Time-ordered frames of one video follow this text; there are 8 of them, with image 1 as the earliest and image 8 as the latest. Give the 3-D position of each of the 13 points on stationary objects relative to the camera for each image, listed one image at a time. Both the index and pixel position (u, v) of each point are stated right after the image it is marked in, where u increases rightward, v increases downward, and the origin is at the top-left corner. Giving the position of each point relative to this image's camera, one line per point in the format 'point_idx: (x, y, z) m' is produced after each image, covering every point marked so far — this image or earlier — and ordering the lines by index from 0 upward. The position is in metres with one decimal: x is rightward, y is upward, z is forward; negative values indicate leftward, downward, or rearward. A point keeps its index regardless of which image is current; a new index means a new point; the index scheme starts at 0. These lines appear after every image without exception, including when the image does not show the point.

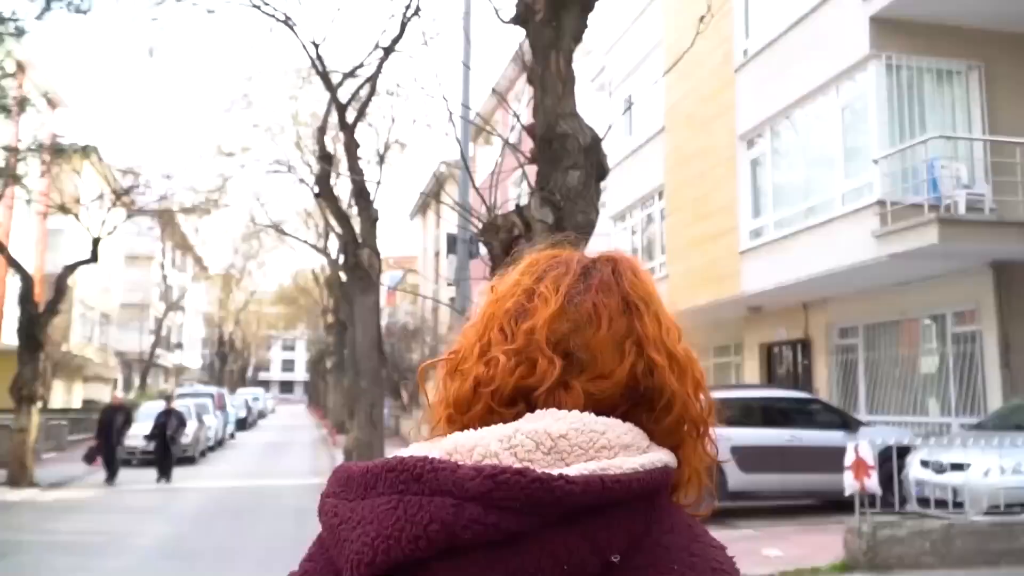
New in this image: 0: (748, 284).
0: (+4.1, +0.1, +15.7) m
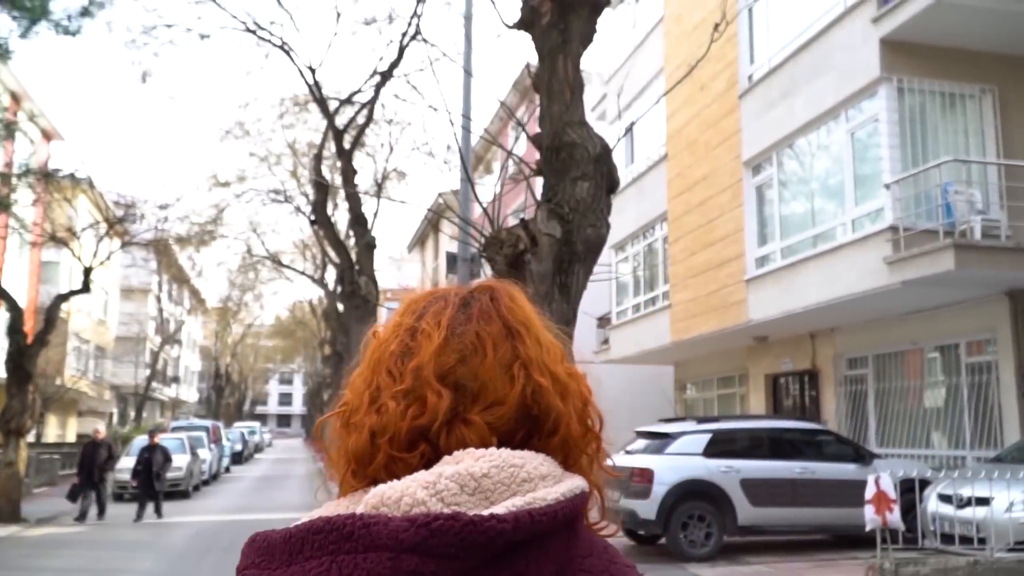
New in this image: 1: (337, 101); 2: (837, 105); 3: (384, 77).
0: (+4.1, -0.4, +15.4) m
1: (-3.3, +3.5, +17.2) m
2: (+4.8, +2.7, +13.2) m
3: (-2.4, +4.0, +17.1) m
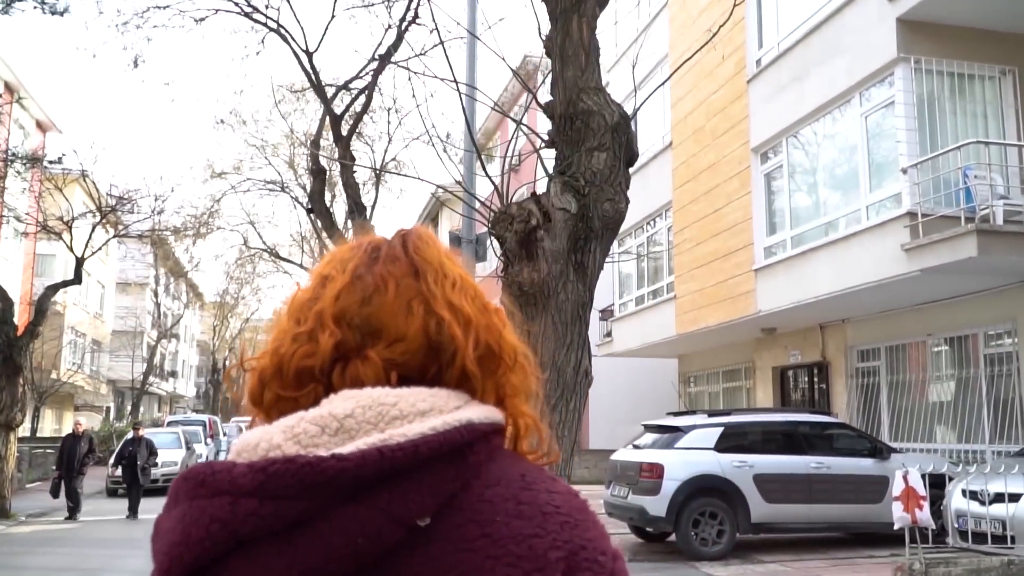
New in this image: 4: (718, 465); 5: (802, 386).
0: (+4.1, -0.3, +14.9) m
1: (-3.3, +3.7, +16.8) m
2: (+4.8, +2.9, +12.8) m
3: (-2.4, +4.2, +16.6) m
4: (+2.4, -2.0, +10.4) m
5: (+5.4, -1.8, +16.8) m
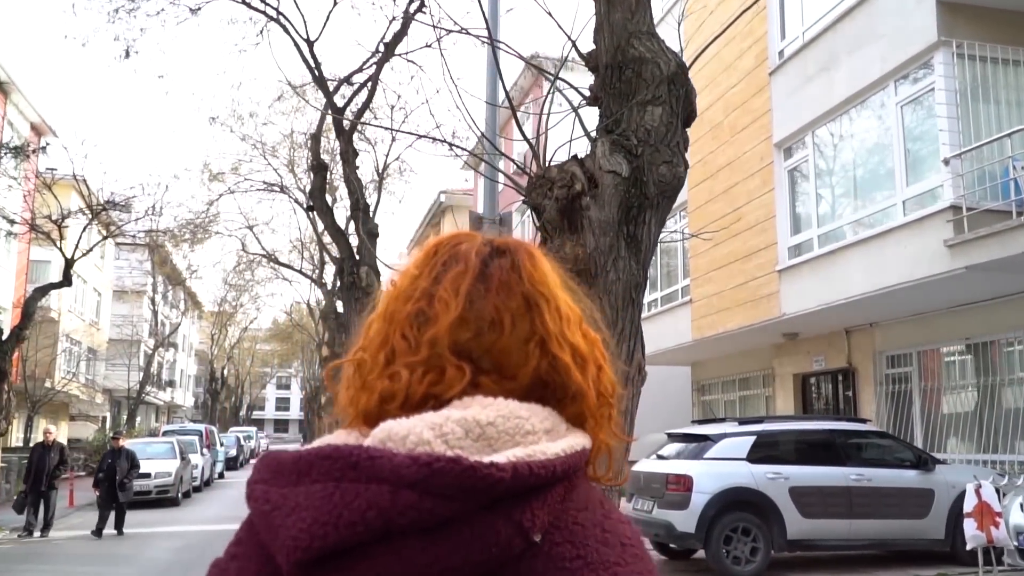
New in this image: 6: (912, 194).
0: (+4.3, -0.3, +14.2) m
1: (-3.1, +3.7, +16.0) m
2: (+5.0, +2.8, +12.1) m
3: (-2.2, +4.1, +15.9) m
4: (+2.5, -2.0, +9.6) m
5: (+5.5, -1.9, +16.0) m
6: (+5.1, +1.2, +11.6) m
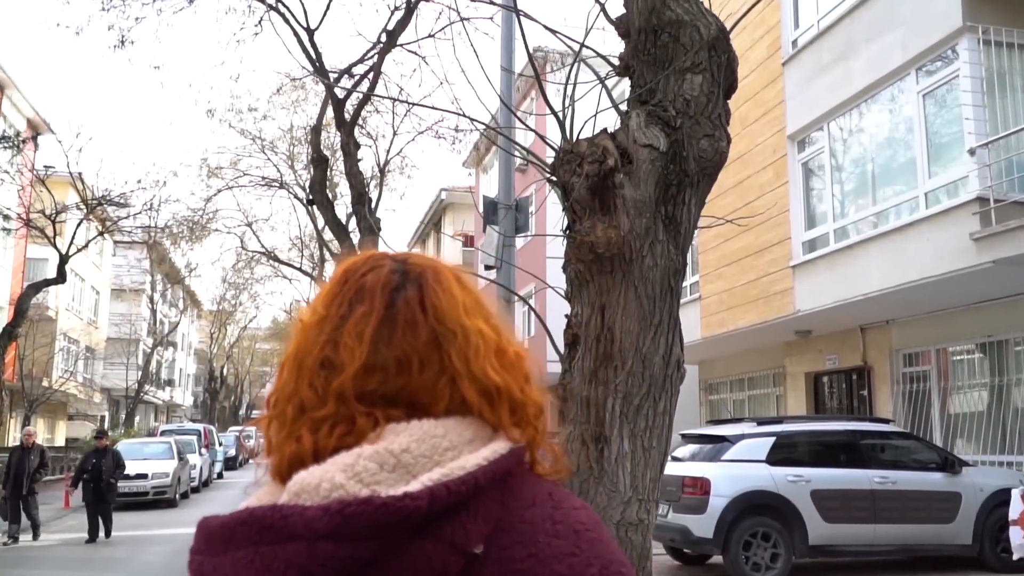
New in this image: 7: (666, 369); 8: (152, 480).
0: (+4.4, -0.2, +13.8) m
1: (-3.0, +3.7, +15.6) m
2: (+5.1, +2.9, +11.7) m
3: (-2.1, +4.2, +15.5) m
4: (+2.6, -2.0, +9.2) m
5: (+5.6, -1.8, +15.6) m
6: (+5.2, +1.3, +11.2) m
7: (+0.7, -0.4, +4.1) m
8: (-7.9, -4.2, +19.7) m
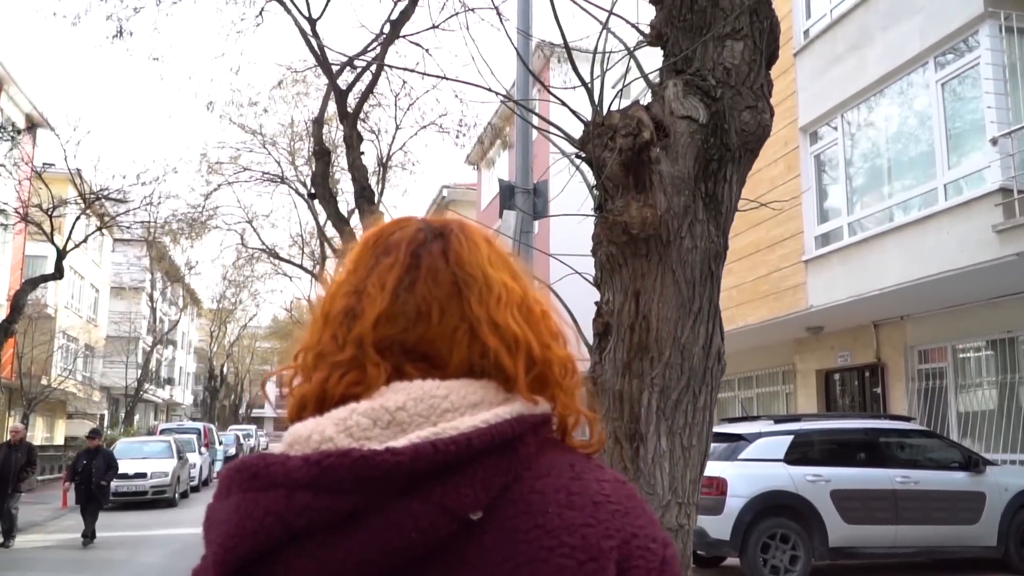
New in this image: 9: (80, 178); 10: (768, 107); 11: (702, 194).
0: (+4.5, -0.2, +13.5) m
1: (-2.9, +3.8, +15.3) m
2: (+5.2, +3.0, +11.4) m
3: (-2.0, +4.3, +15.2) m
4: (+2.7, -1.9, +8.9) m
5: (+5.7, -1.7, +15.3) m
6: (+5.3, +1.3, +10.9) m
7: (+0.8, -0.3, +3.8) m
8: (-7.8, -4.1, +19.5) m
9: (-9.3, +2.4, +19.5) m
10: (+1.0, +0.7, +3.6) m
11: (+0.7, +0.4, +3.6) m
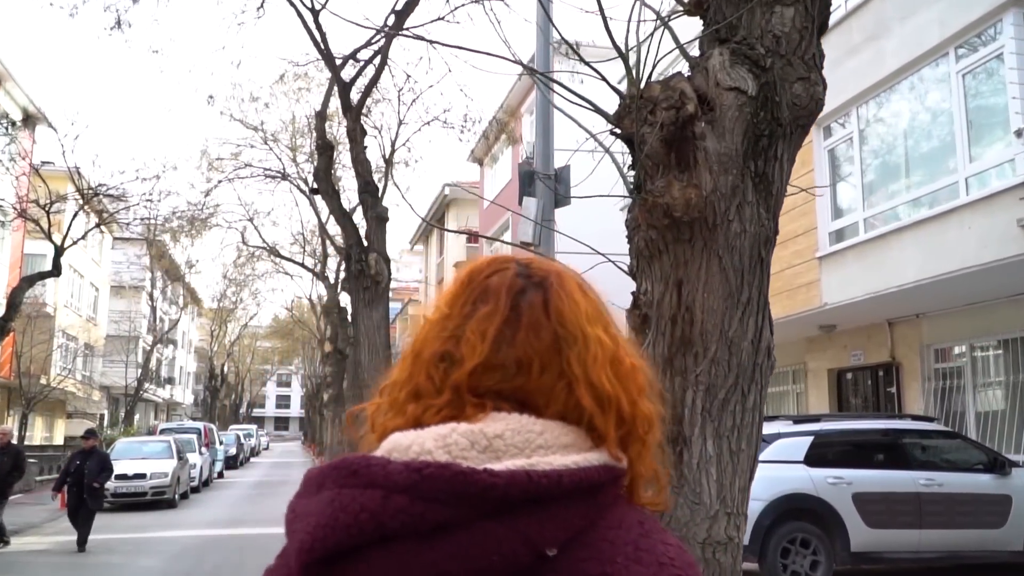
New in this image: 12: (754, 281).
0: (+4.6, -0.1, +13.2) m
1: (-2.8, +3.9, +15.0) m
2: (+5.3, +3.0, +11.1) m
3: (-1.9, +4.3, +14.9) m
4: (+2.8, -1.8, +8.6) m
5: (+5.8, -1.7, +15.0) m
6: (+5.4, +1.4, +10.6) m
7: (+0.9, -0.3, +3.5) m
8: (-7.7, -4.1, +19.2) m
9: (-9.2, +2.4, +19.2) m
10: (+1.1, +0.8, +3.3) m
11: (+0.8, +0.4, +3.3) m
12: (+1.0, 0.0, +3.7) m
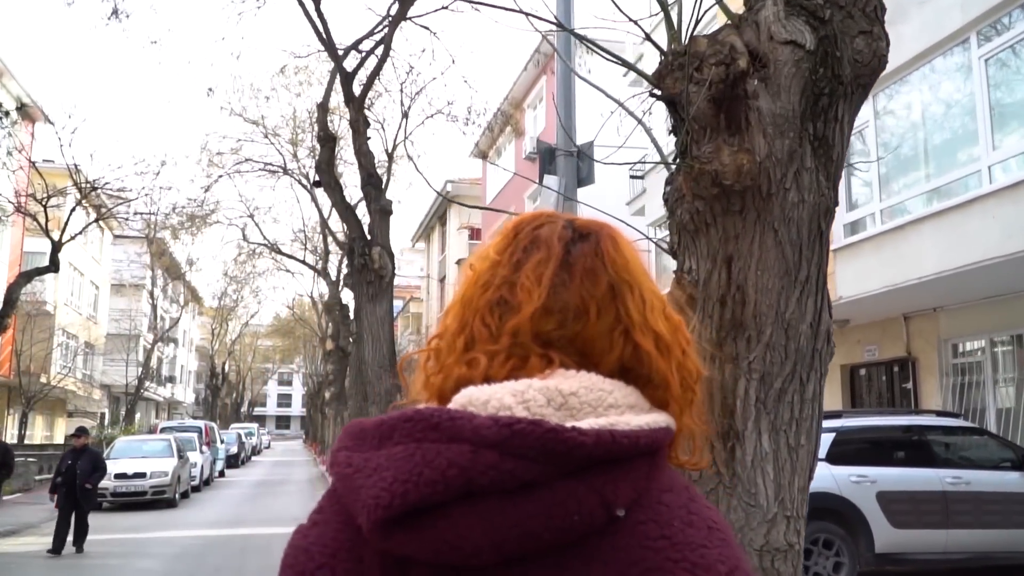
0: (+4.7, 0.0, +12.8) m
1: (-2.7, +3.9, +14.7) m
2: (+5.4, +3.1, +10.7) m
3: (-1.8, +4.4, +14.6) m
4: (+2.9, -1.8, +8.3) m
5: (+5.9, -1.6, +14.7) m
6: (+5.5, +1.5, +10.3) m
7: (+1.0, -0.2, +3.2) m
8: (-7.5, -4.0, +18.9) m
9: (-9.1, +2.5, +18.9) m
10: (+1.2, +0.8, +3.0) m
11: (+0.9, +0.5, +3.0) m
12: (+1.1, +0.1, +3.4) m
